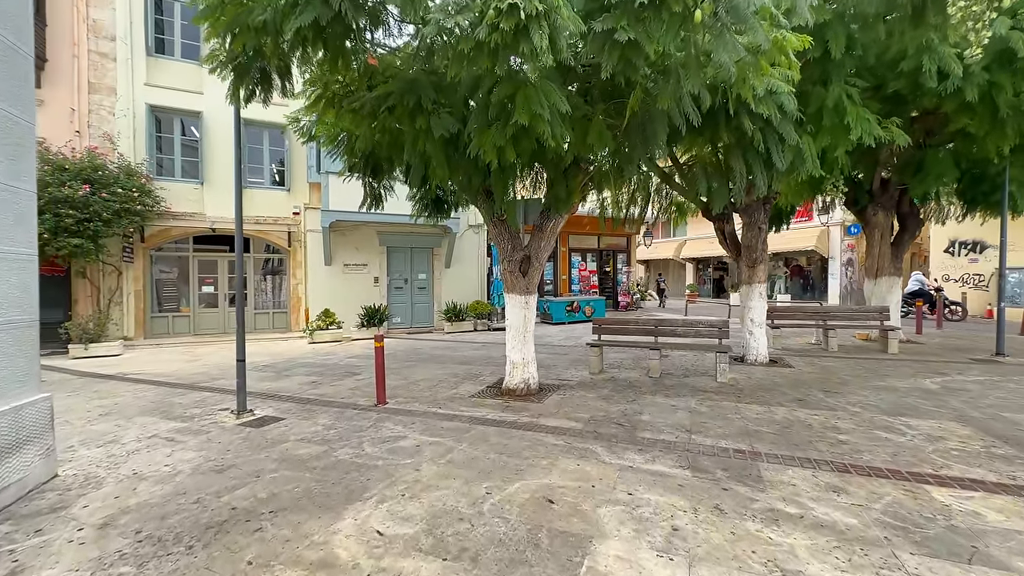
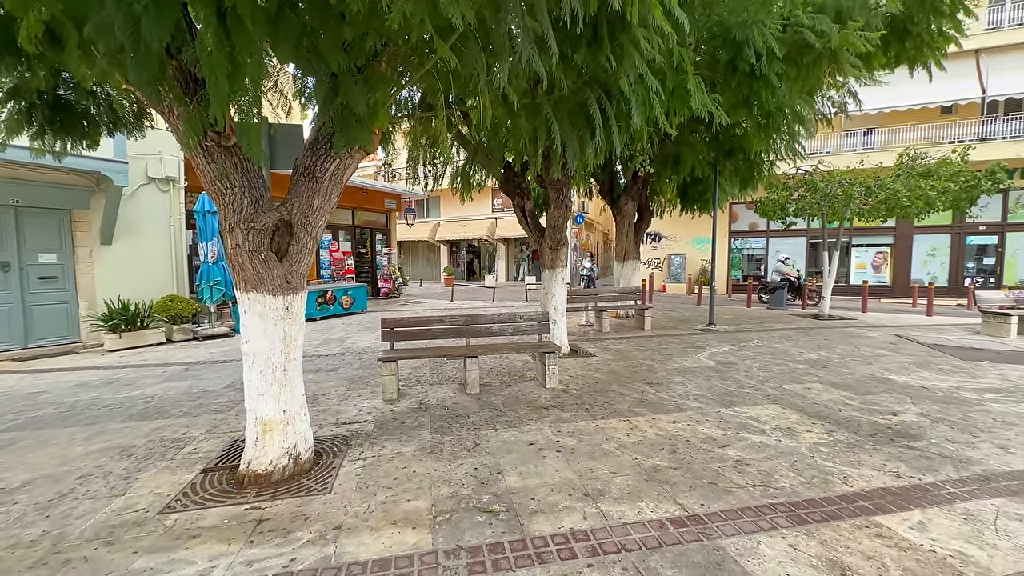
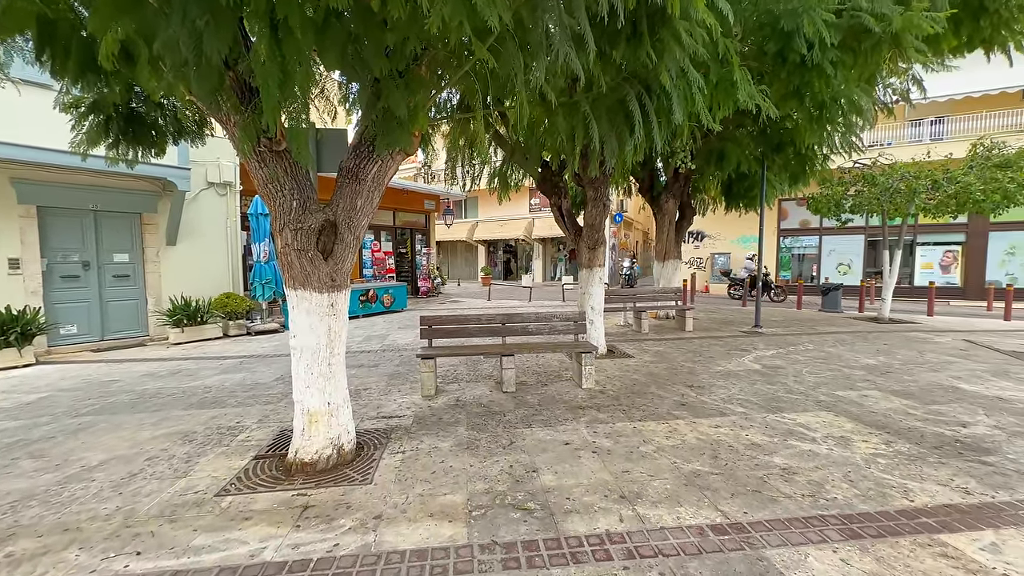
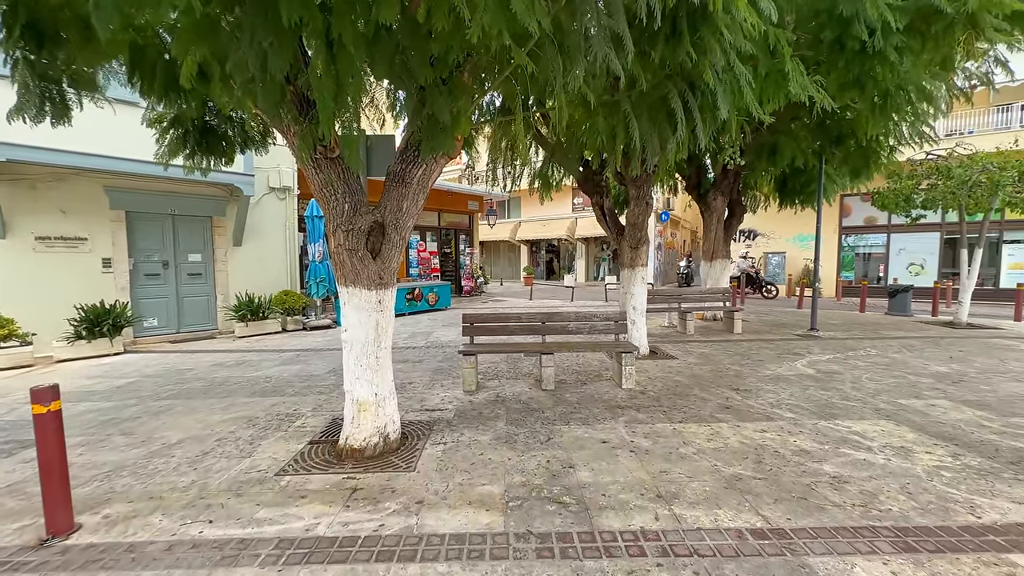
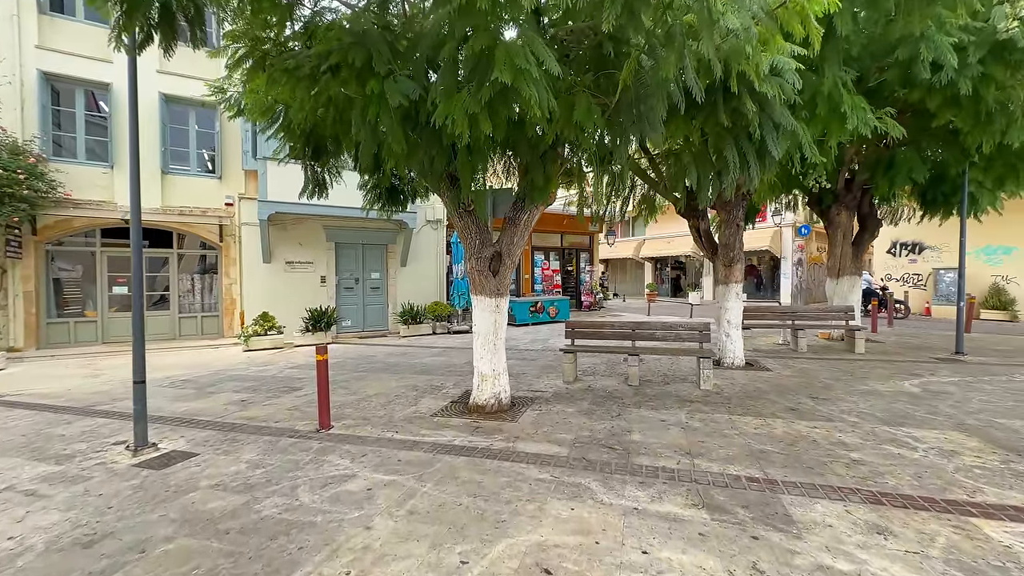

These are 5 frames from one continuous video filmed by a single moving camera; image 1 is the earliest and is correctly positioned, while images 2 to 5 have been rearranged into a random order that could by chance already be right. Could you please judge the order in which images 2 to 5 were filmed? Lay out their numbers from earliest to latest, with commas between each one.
5, 4, 3, 2
